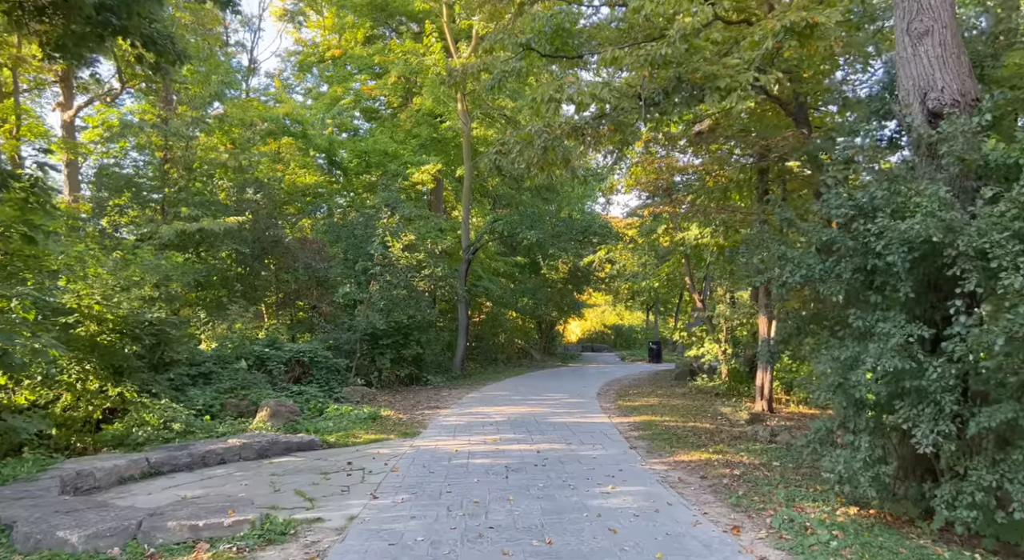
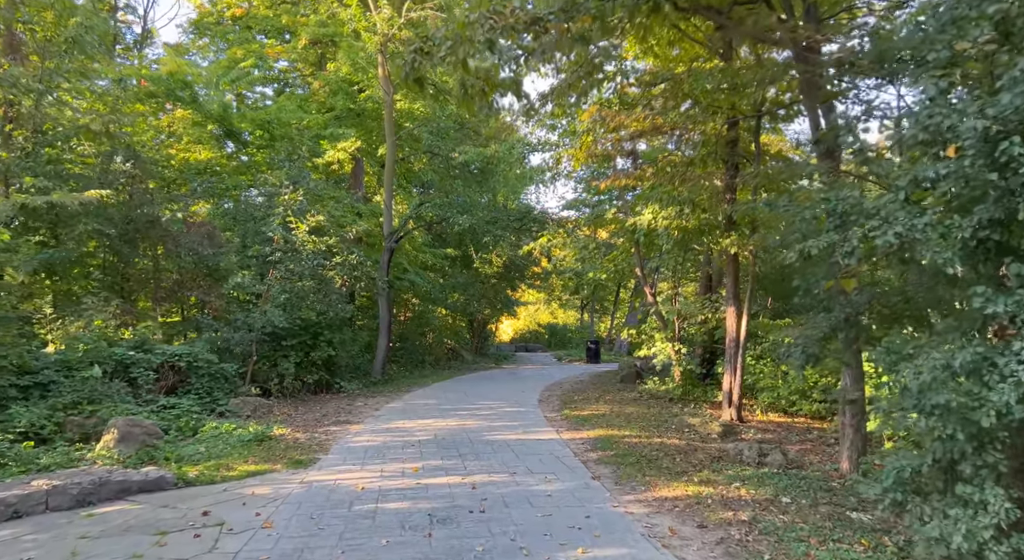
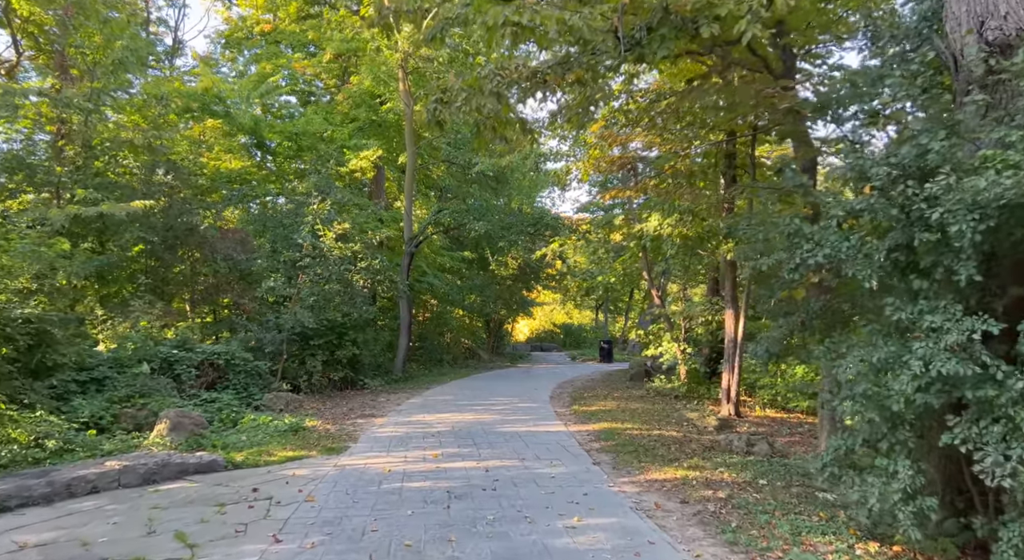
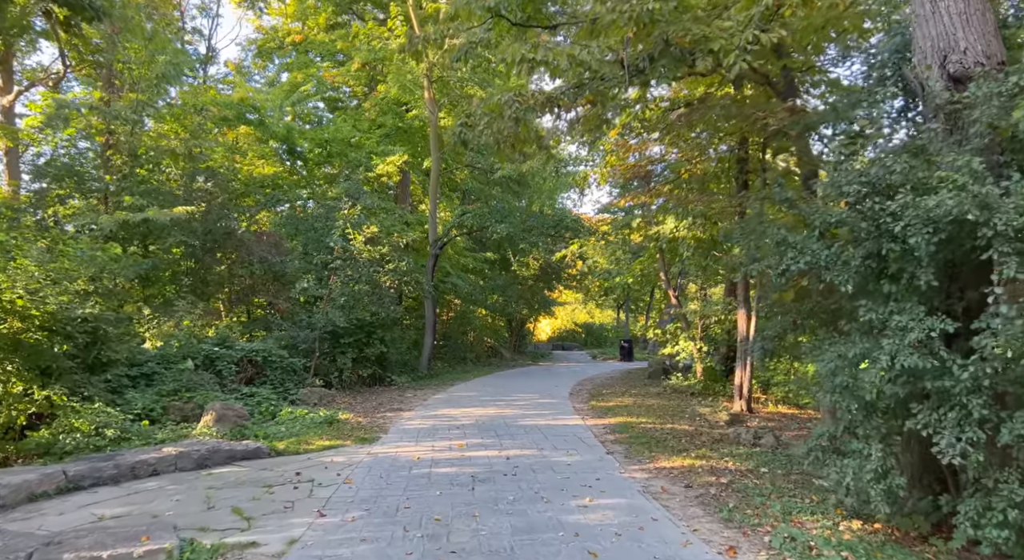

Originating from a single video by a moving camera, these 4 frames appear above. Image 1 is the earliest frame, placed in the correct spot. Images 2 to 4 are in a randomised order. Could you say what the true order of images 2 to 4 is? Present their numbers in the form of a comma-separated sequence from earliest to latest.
4, 3, 2
